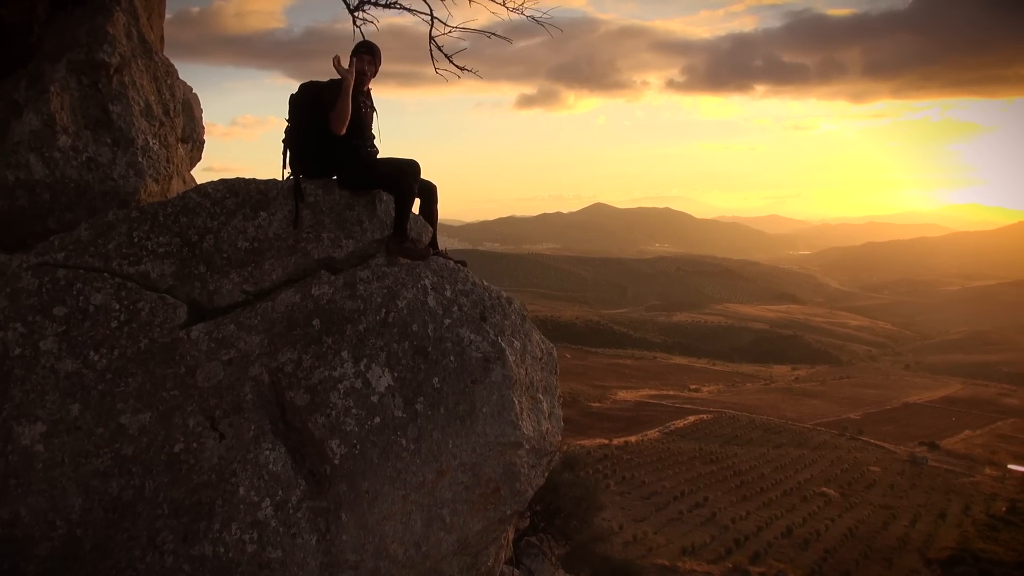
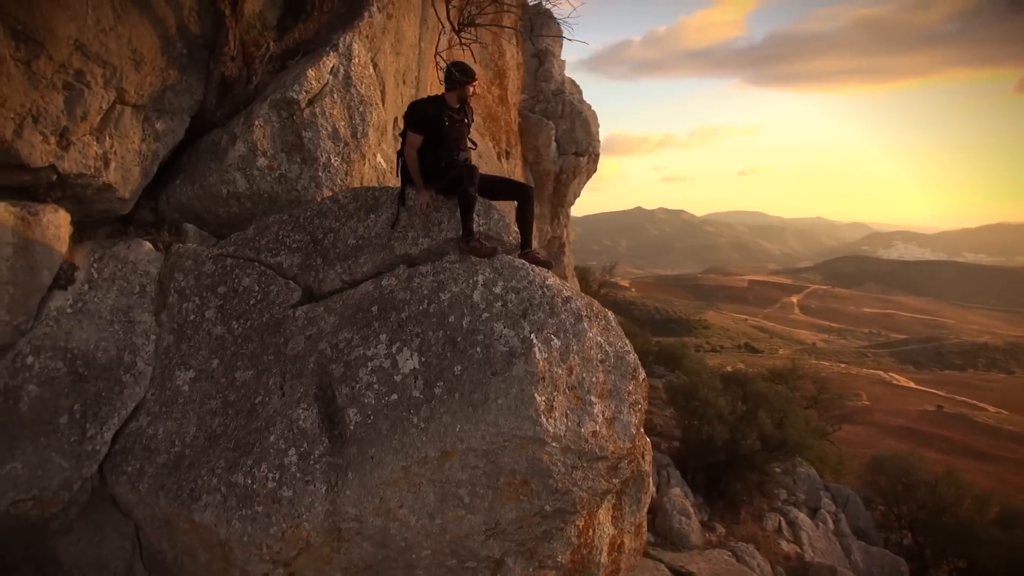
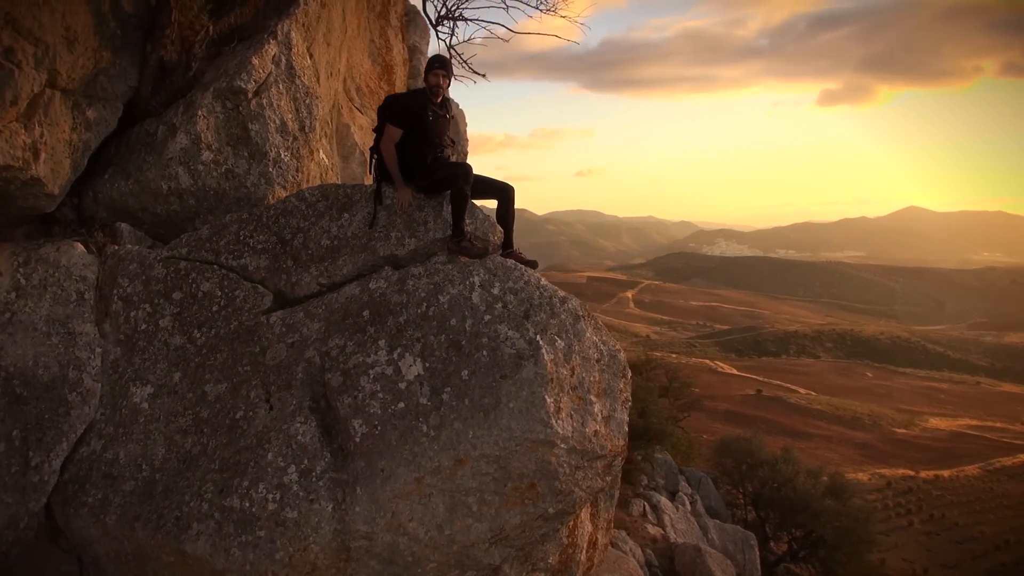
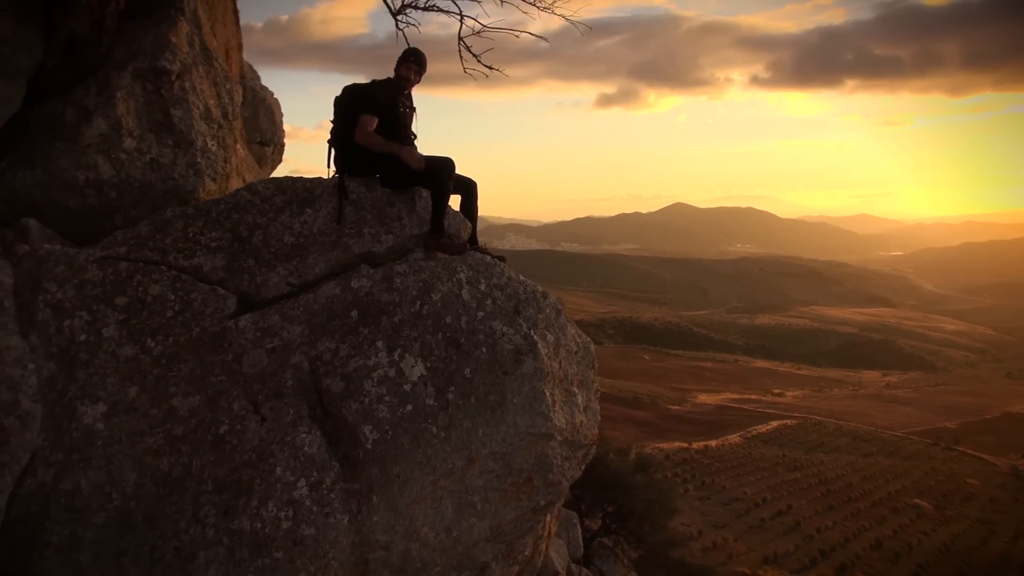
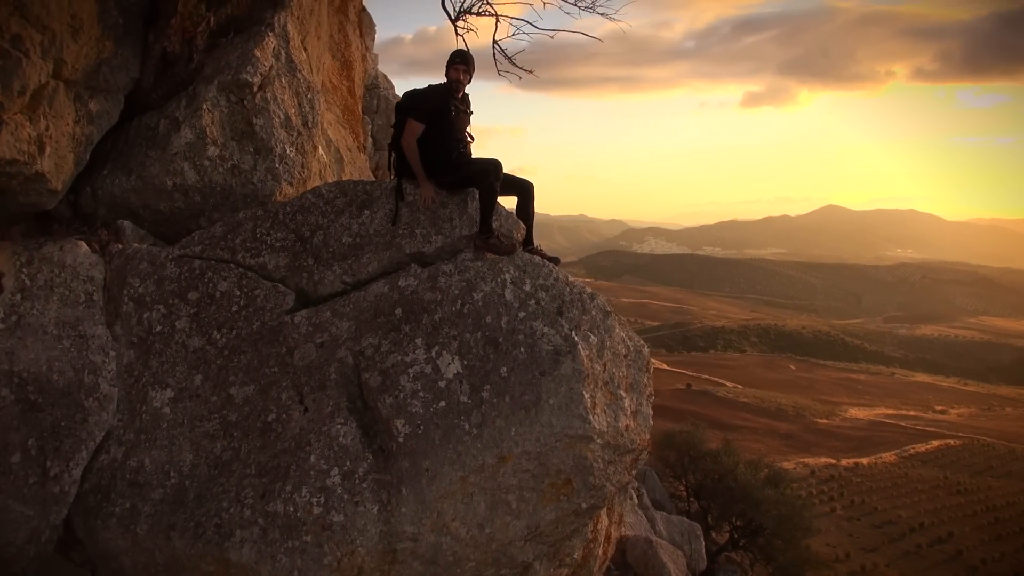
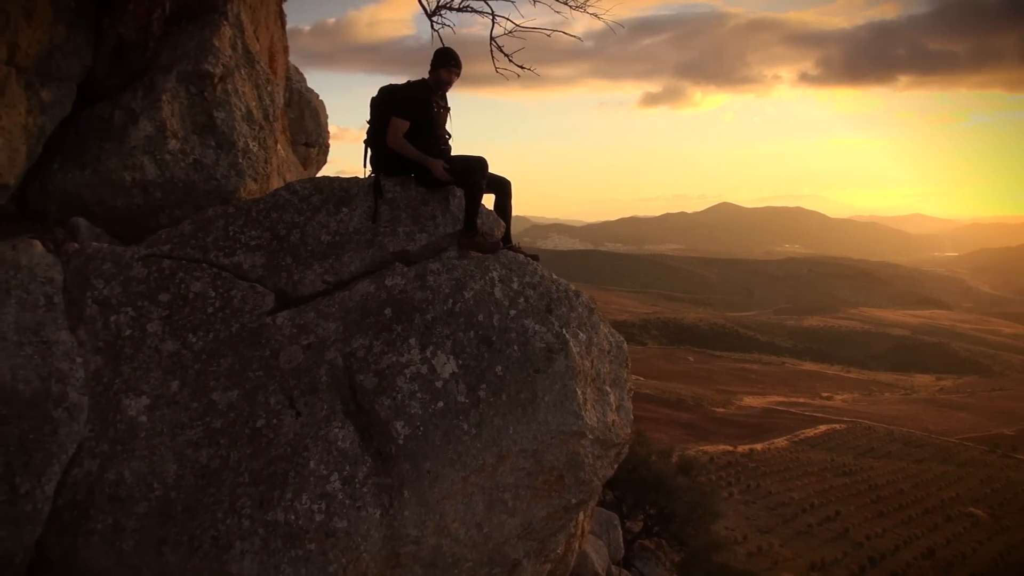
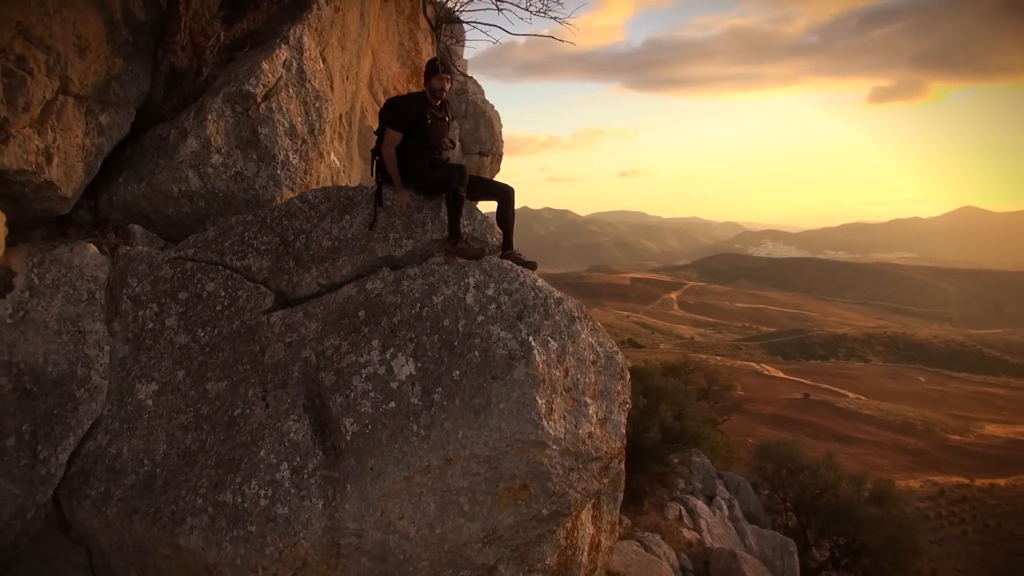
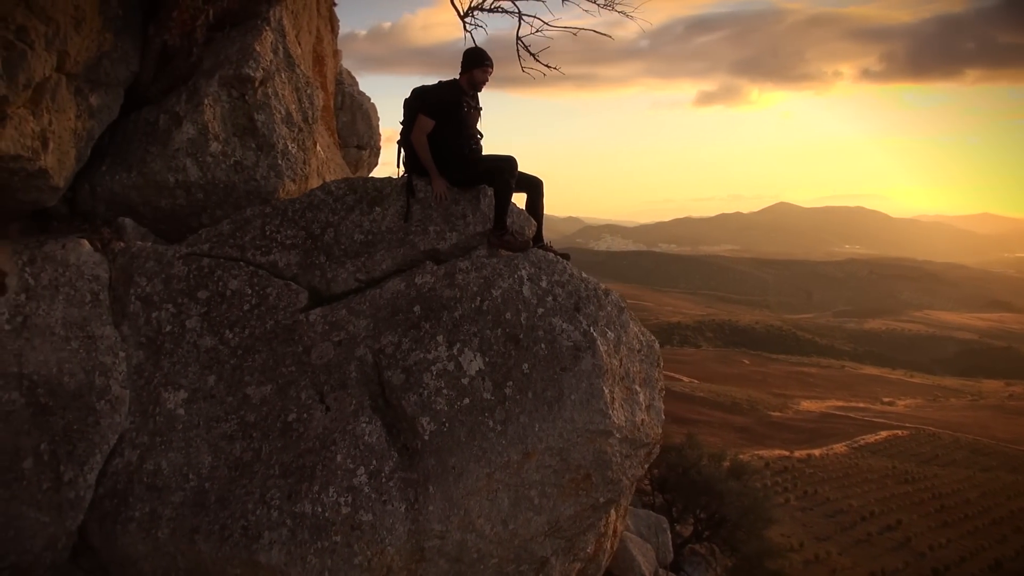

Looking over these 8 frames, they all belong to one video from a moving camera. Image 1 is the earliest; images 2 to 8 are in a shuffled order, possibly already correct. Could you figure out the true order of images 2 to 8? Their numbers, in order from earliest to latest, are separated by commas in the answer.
4, 6, 8, 5, 3, 7, 2
